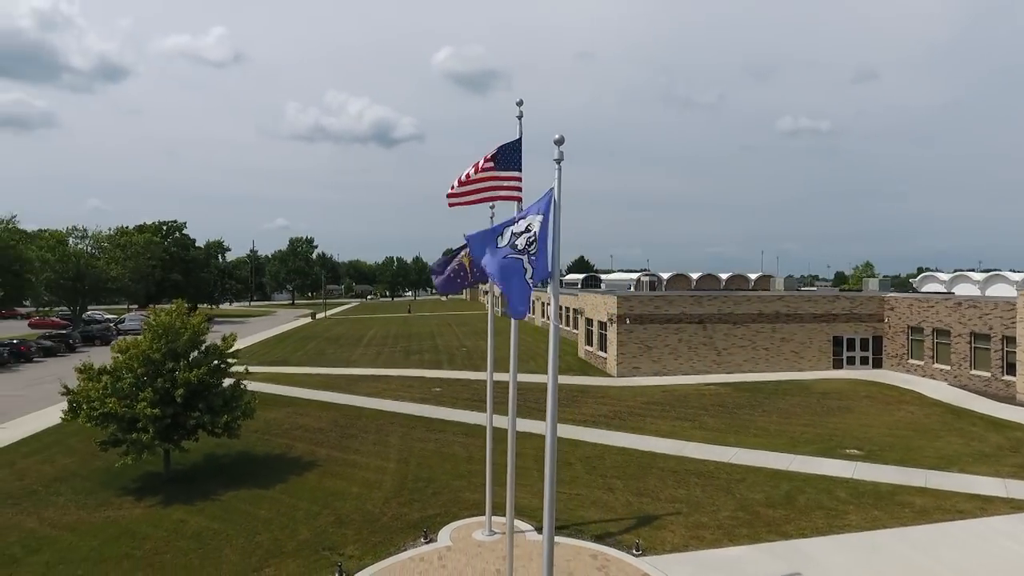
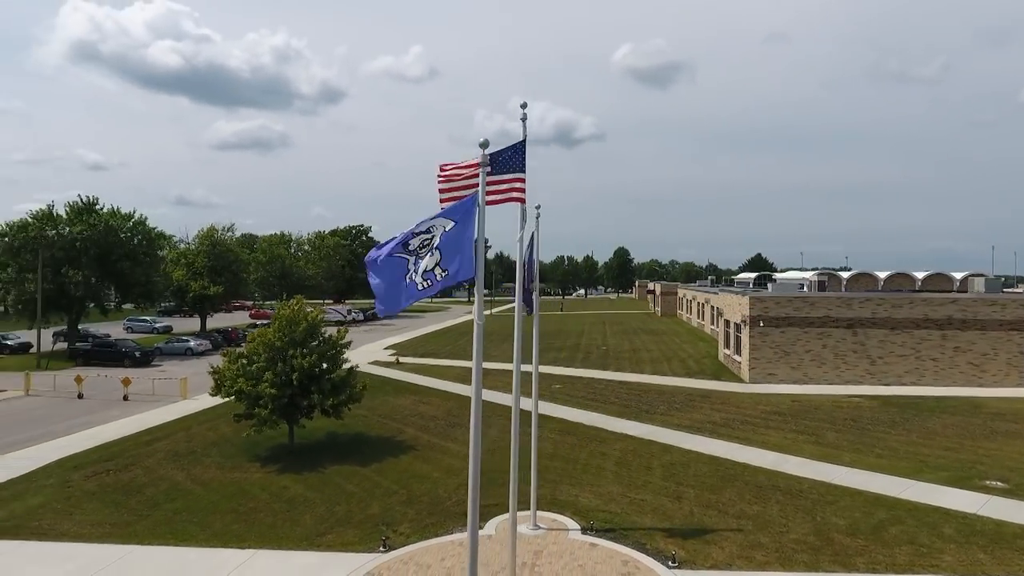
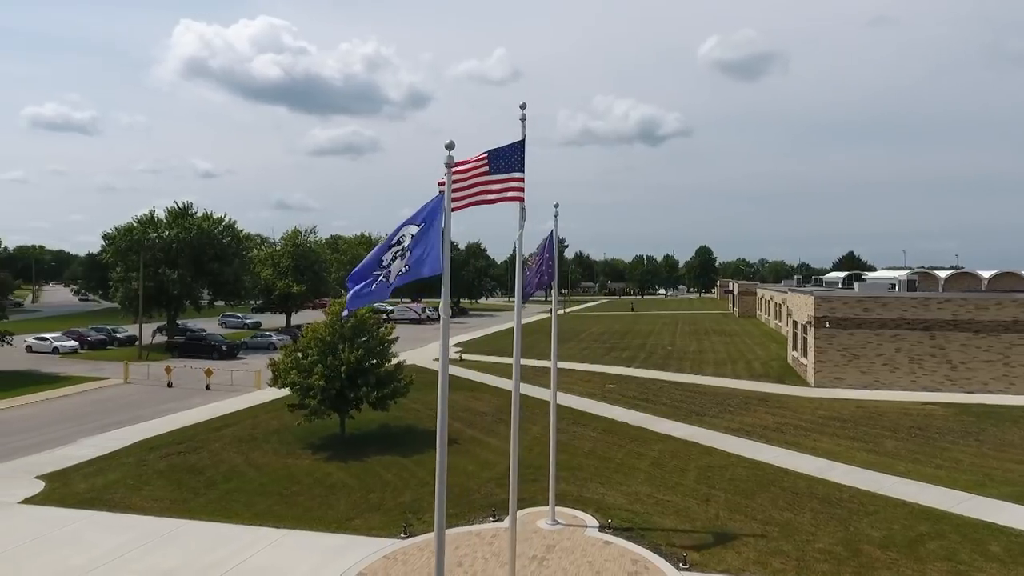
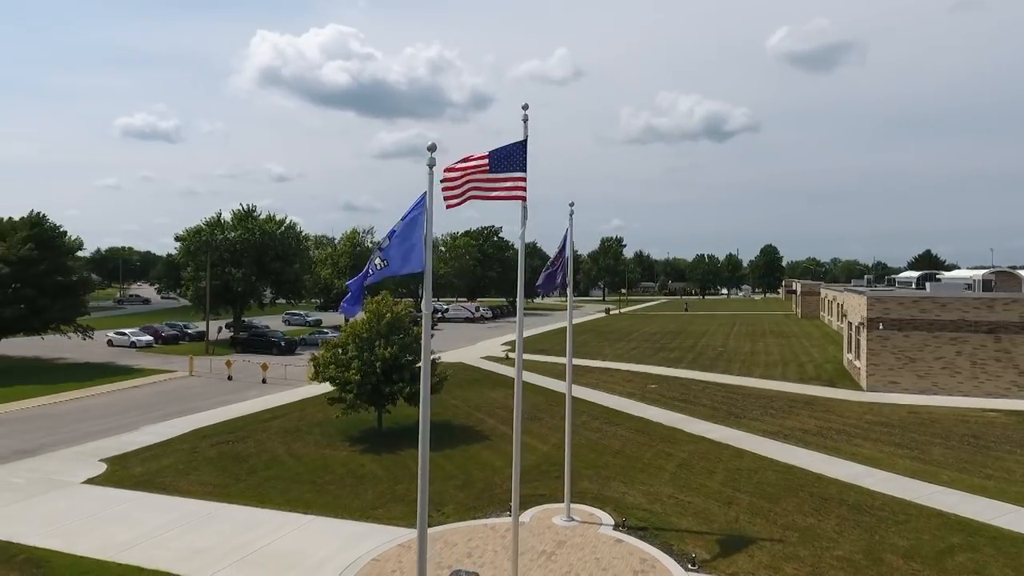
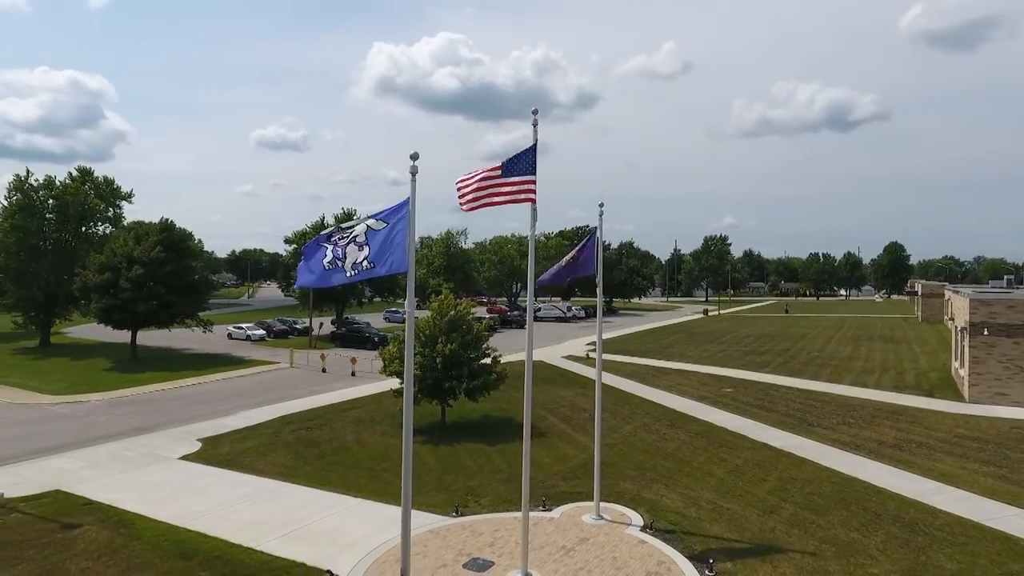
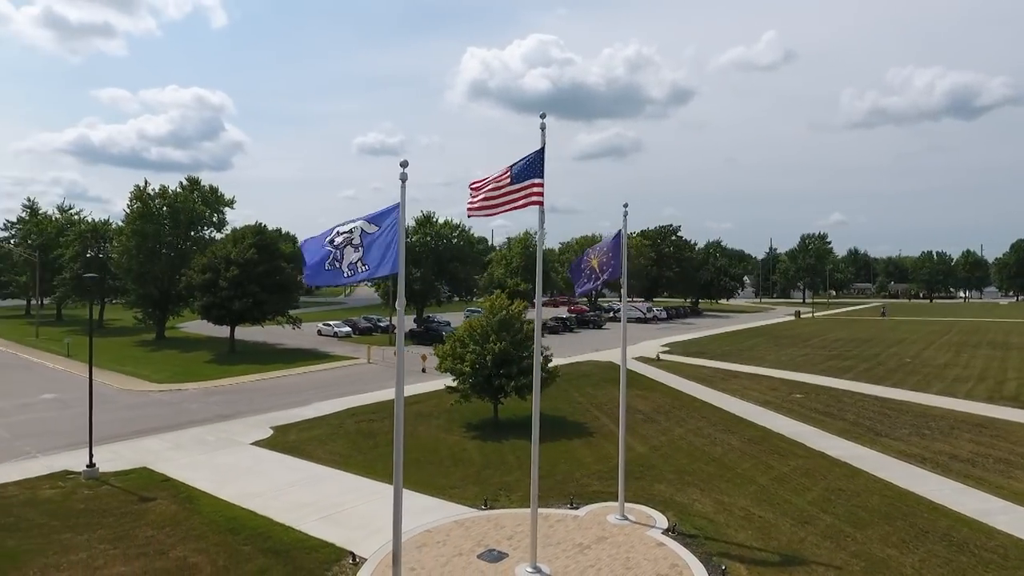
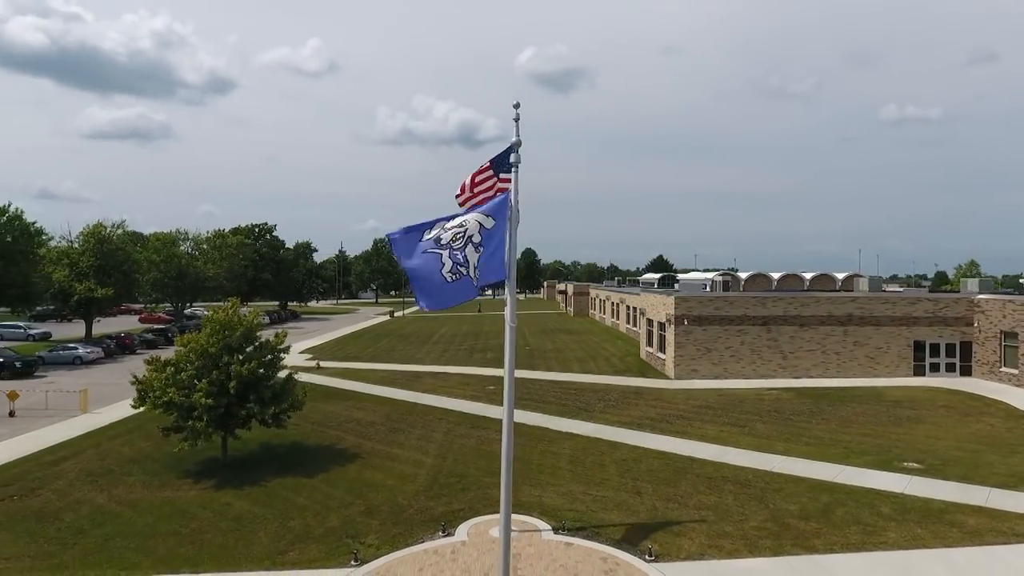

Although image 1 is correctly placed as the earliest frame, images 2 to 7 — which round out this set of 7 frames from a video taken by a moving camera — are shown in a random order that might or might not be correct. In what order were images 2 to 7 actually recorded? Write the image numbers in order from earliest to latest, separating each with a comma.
7, 2, 3, 4, 5, 6
